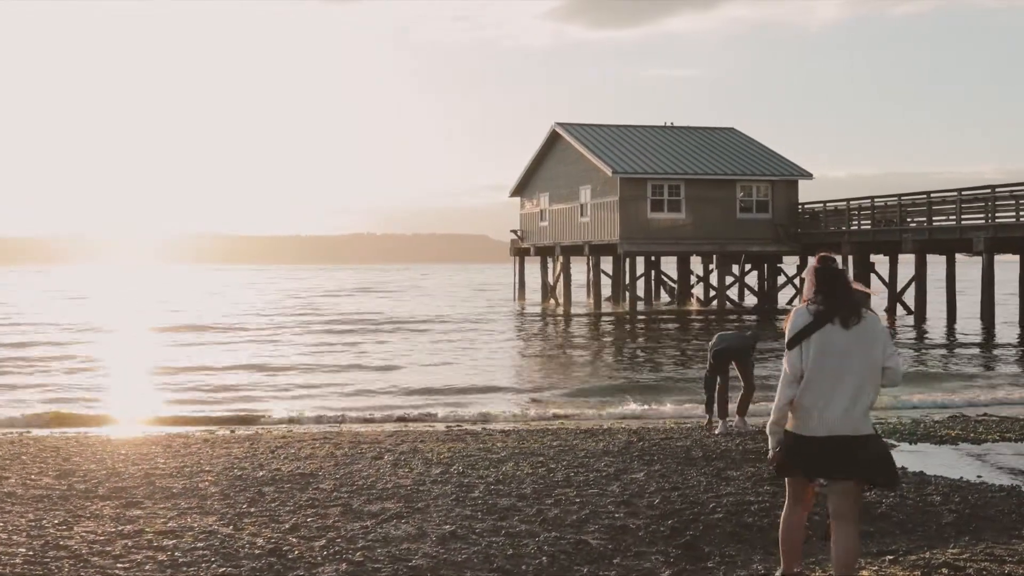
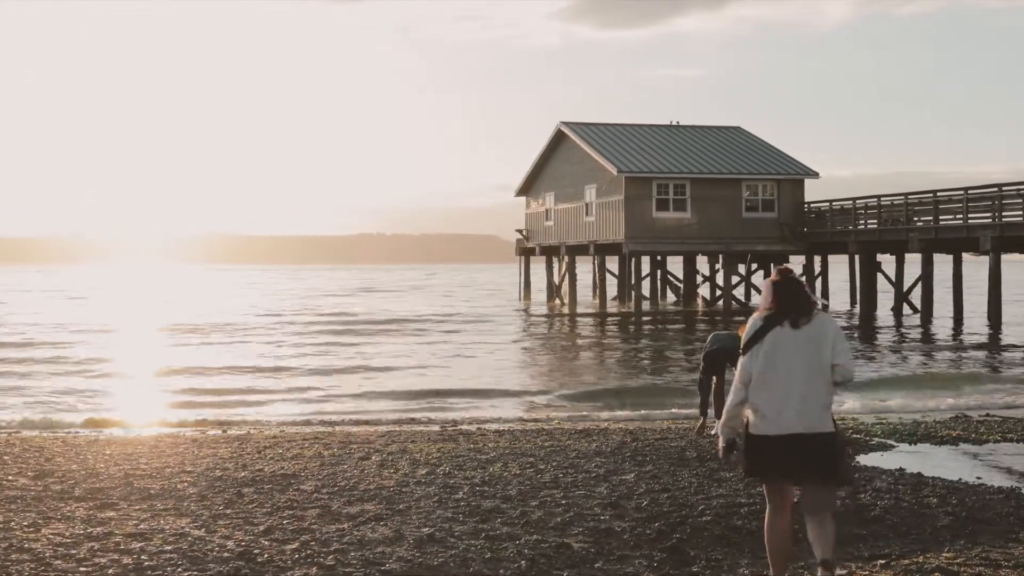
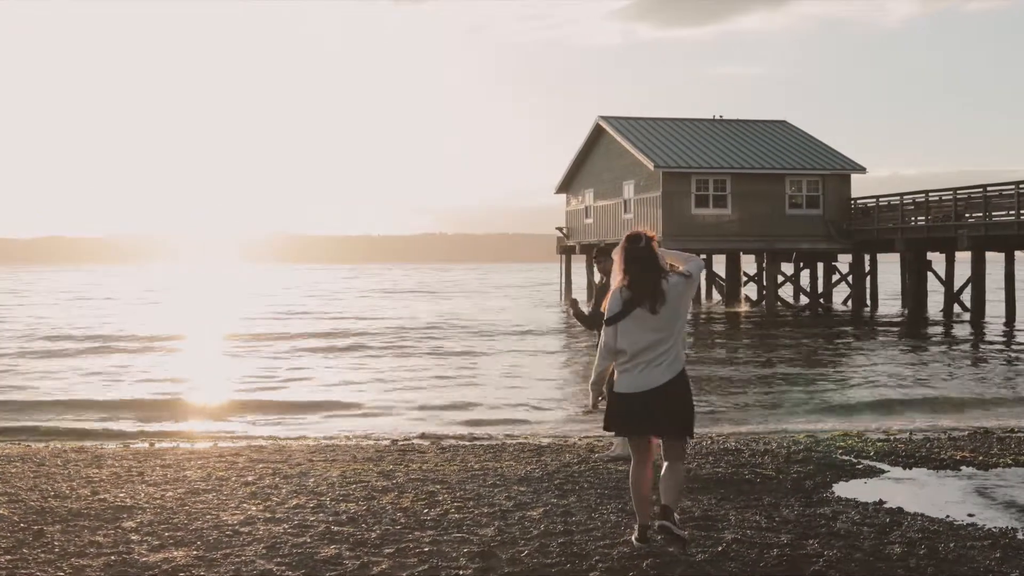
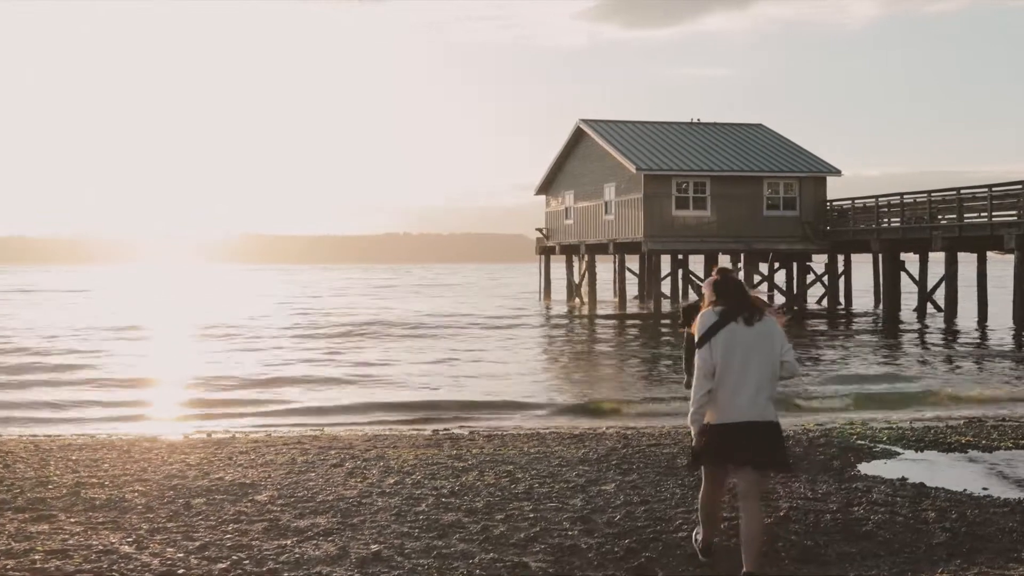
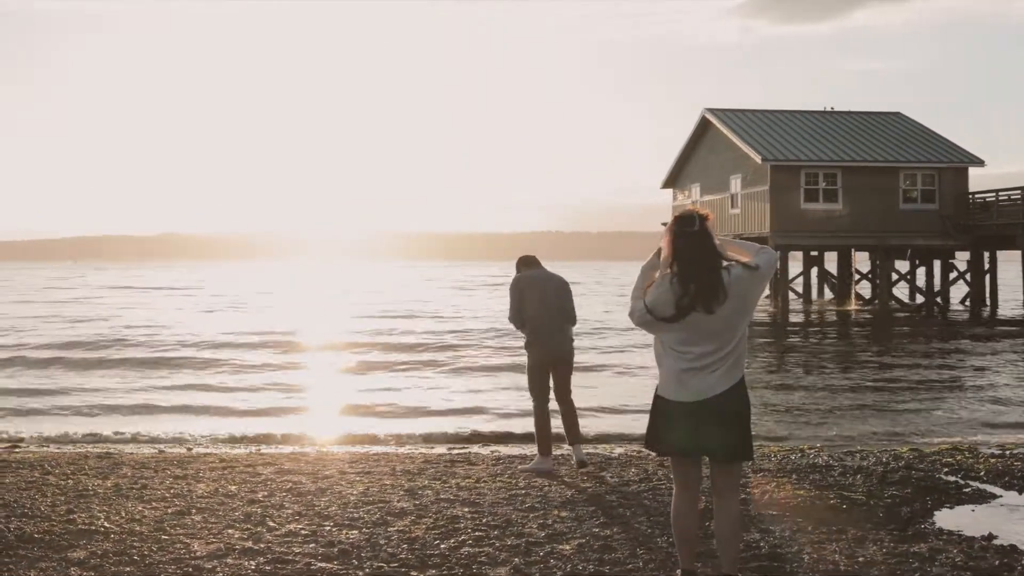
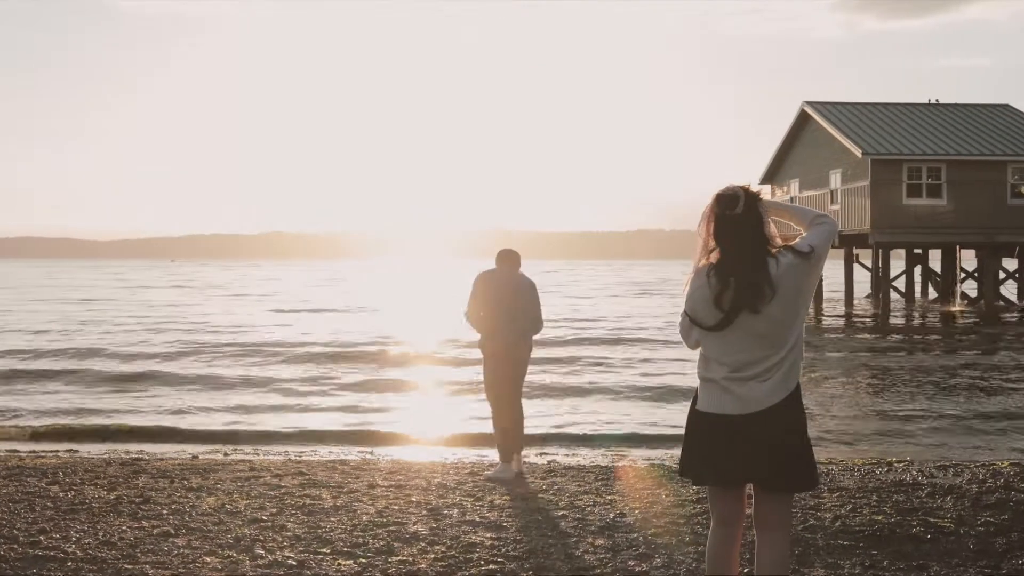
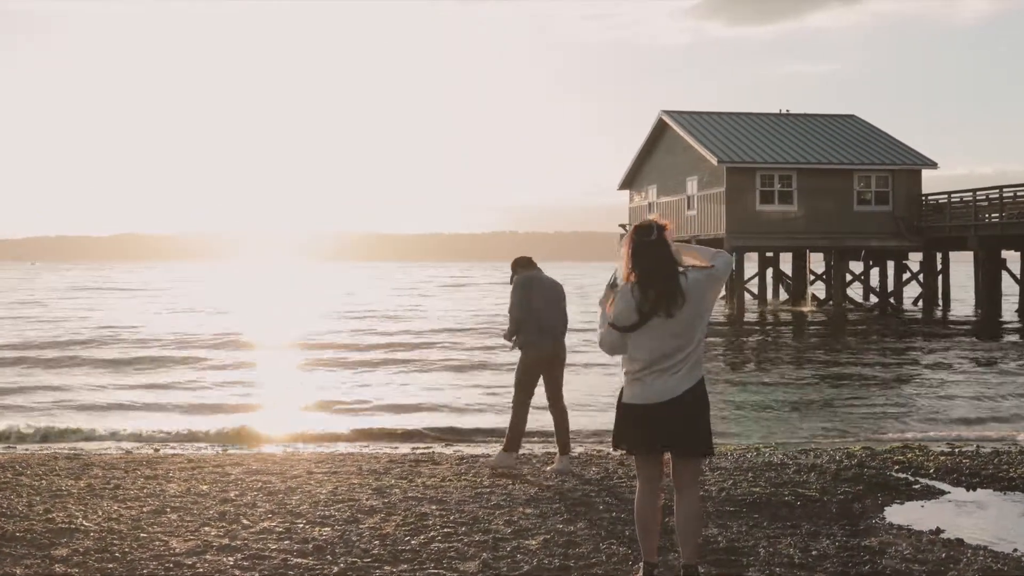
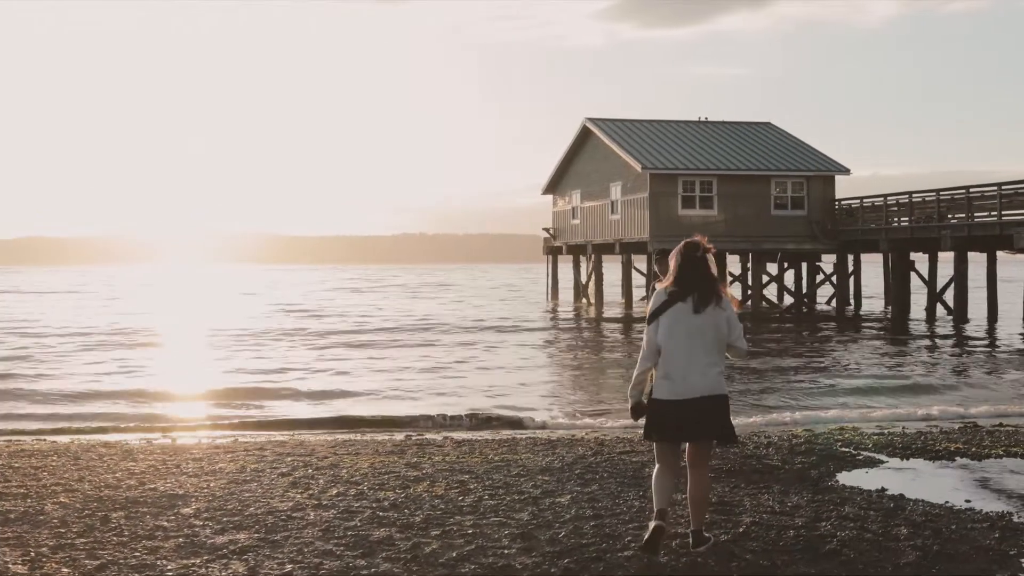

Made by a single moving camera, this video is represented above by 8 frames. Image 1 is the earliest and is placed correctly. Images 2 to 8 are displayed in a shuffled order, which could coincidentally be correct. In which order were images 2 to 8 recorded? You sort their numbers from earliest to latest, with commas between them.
2, 4, 8, 3, 7, 5, 6
